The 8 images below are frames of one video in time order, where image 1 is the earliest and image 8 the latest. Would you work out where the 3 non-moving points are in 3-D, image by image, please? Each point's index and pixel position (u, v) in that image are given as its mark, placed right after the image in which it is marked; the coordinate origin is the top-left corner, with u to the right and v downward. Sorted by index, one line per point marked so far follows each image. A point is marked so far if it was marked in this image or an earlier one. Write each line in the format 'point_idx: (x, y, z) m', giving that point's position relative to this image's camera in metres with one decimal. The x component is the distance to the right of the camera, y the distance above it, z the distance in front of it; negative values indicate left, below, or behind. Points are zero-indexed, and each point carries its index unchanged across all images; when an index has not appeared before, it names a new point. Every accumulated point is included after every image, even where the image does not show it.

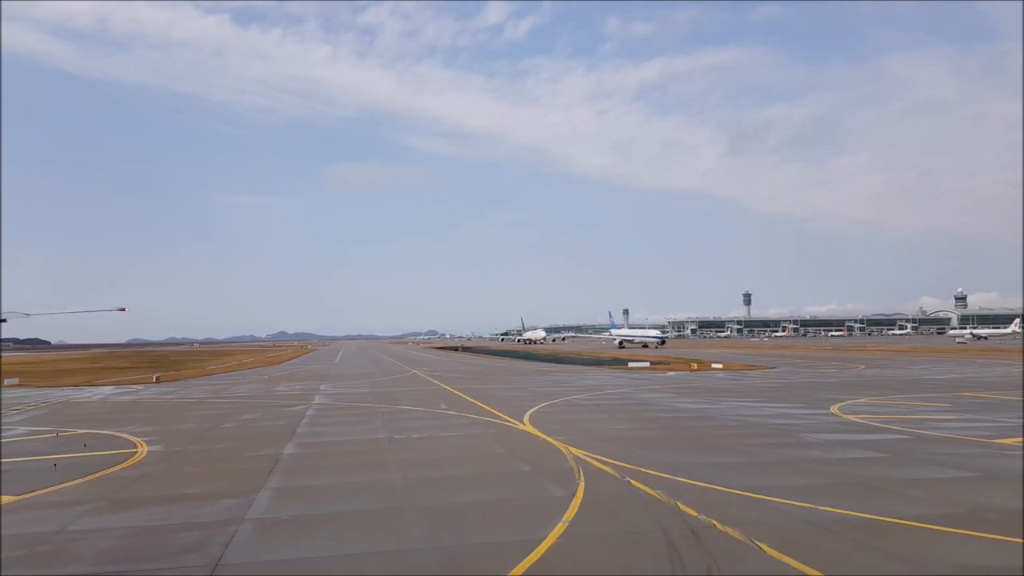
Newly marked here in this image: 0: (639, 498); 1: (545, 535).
0: (+2.3, -3.8, +11.9) m
1: (+0.5, -3.8, +10.0) m
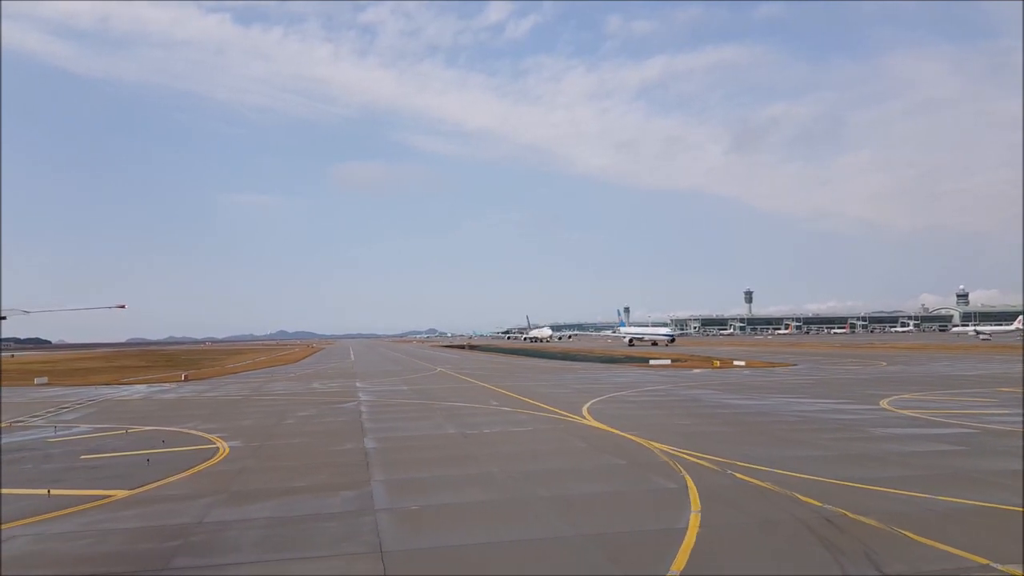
0: (+4.5, -3.8, +12.2) m
1: (+2.8, -3.7, +10.3) m
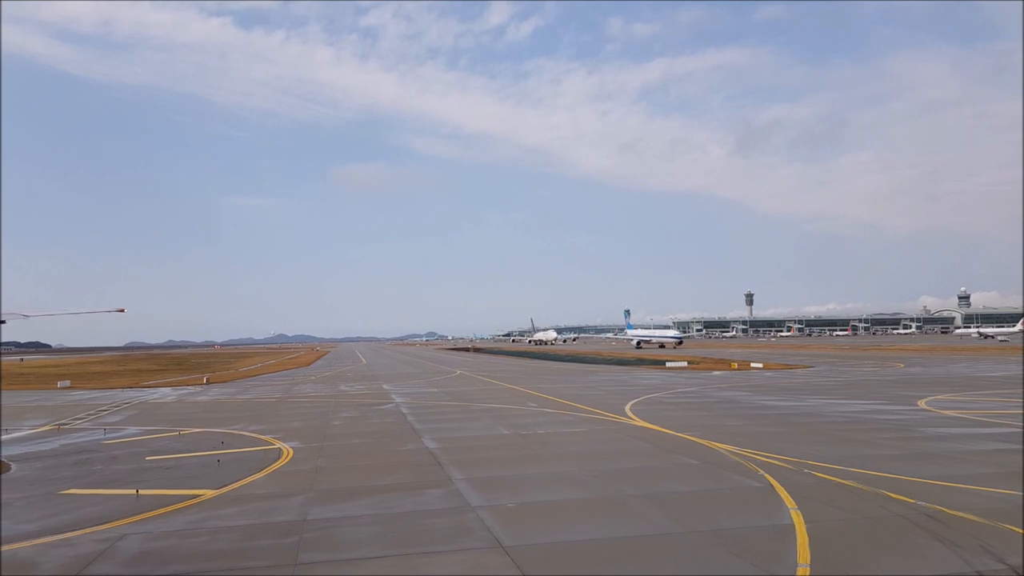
0: (+6.3, -3.8, +12.5) m
1: (+4.5, -3.7, +10.6) m
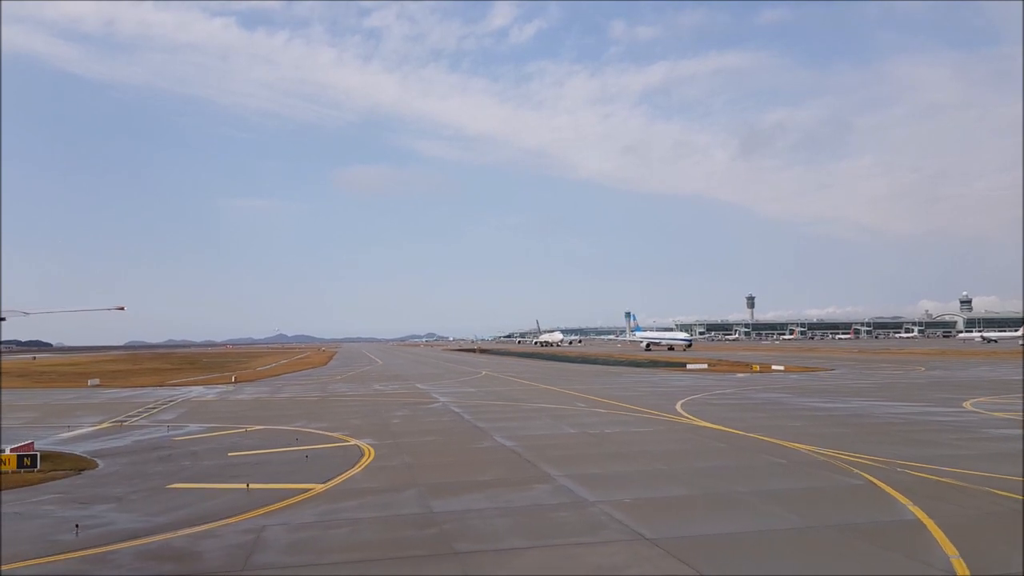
0: (+8.5, -3.9, +12.9) m
1: (+6.7, -3.8, +11.0) m
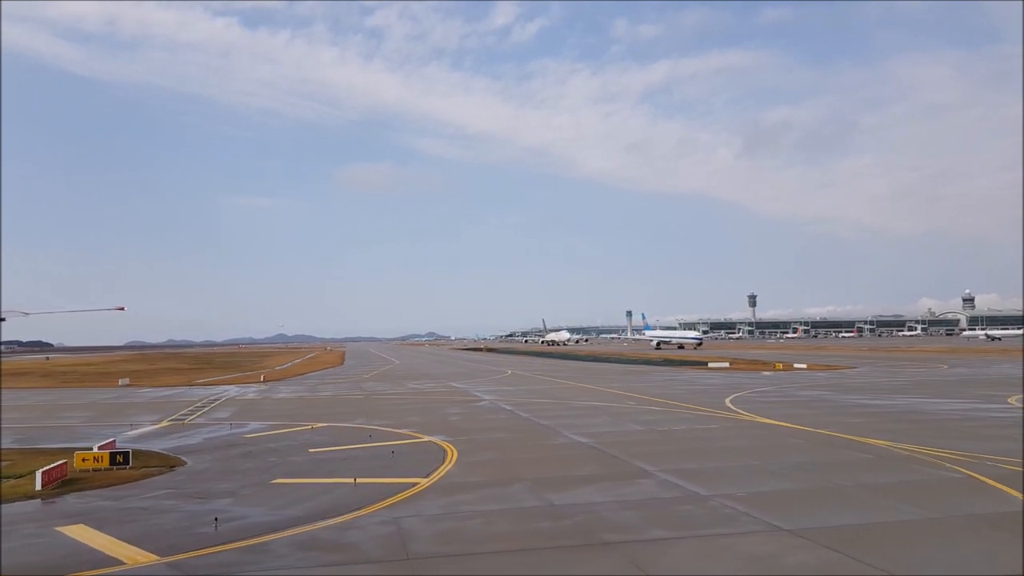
0: (+10.8, -3.8, +13.2) m
1: (+9.0, -3.8, +11.3) m
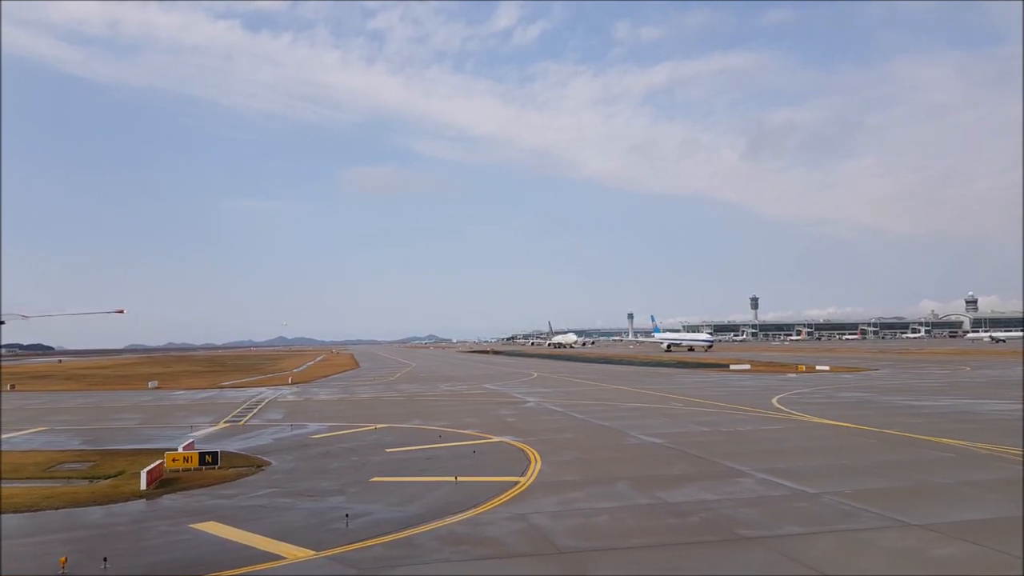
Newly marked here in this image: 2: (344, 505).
0: (+13.1, -3.9, +13.6) m
1: (+11.3, -3.8, +11.7) m
2: (-3.5, -4.5, +13.5) m
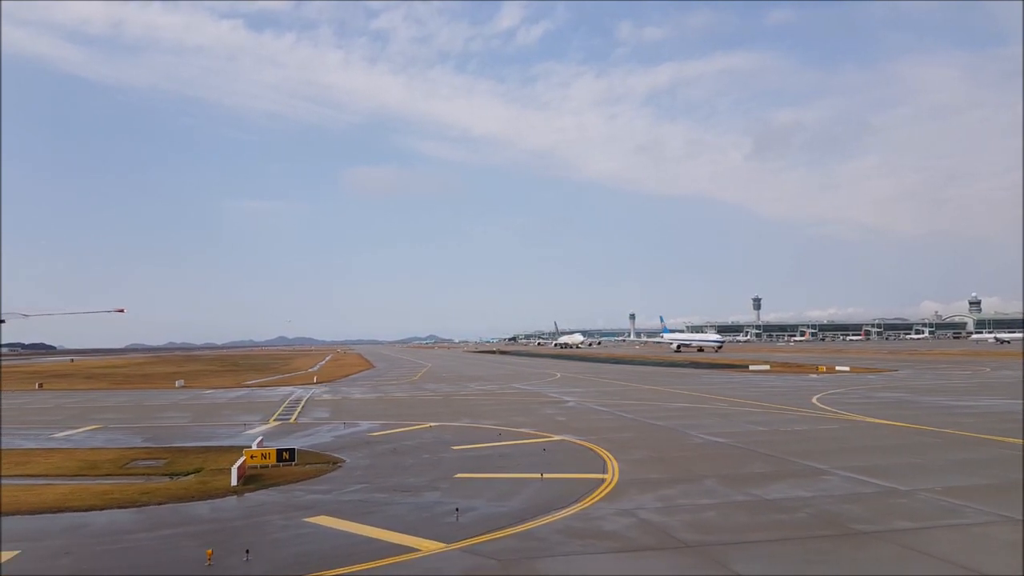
0: (+15.1, -3.9, +13.9) m
1: (+13.3, -3.9, +12.0) m
2: (-1.4, -4.5, +13.8) m
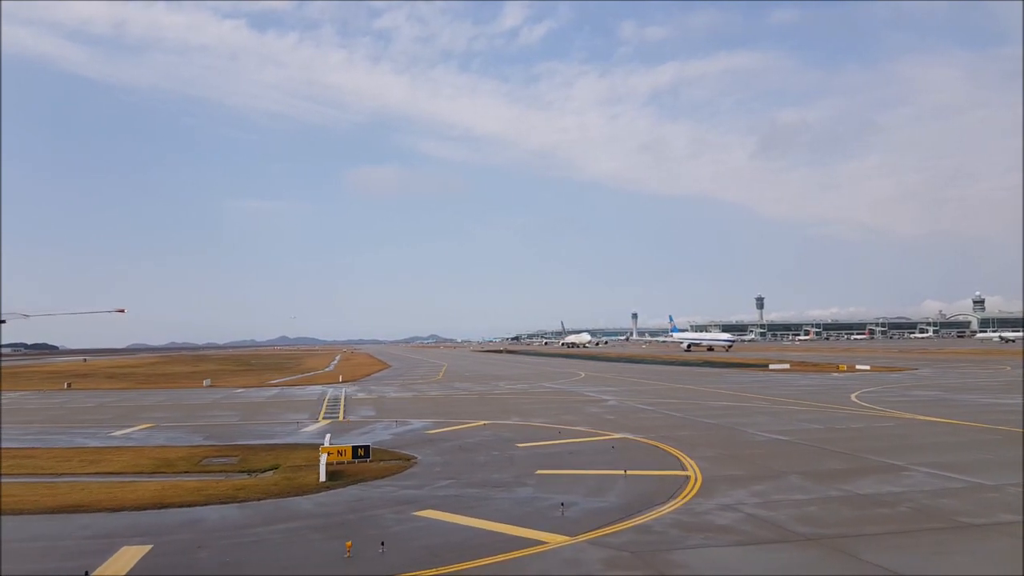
0: (+17.2, -3.9, +14.2) m
1: (+15.4, -3.9, +12.3) m
2: (+0.7, -4.5, +14.2) m
